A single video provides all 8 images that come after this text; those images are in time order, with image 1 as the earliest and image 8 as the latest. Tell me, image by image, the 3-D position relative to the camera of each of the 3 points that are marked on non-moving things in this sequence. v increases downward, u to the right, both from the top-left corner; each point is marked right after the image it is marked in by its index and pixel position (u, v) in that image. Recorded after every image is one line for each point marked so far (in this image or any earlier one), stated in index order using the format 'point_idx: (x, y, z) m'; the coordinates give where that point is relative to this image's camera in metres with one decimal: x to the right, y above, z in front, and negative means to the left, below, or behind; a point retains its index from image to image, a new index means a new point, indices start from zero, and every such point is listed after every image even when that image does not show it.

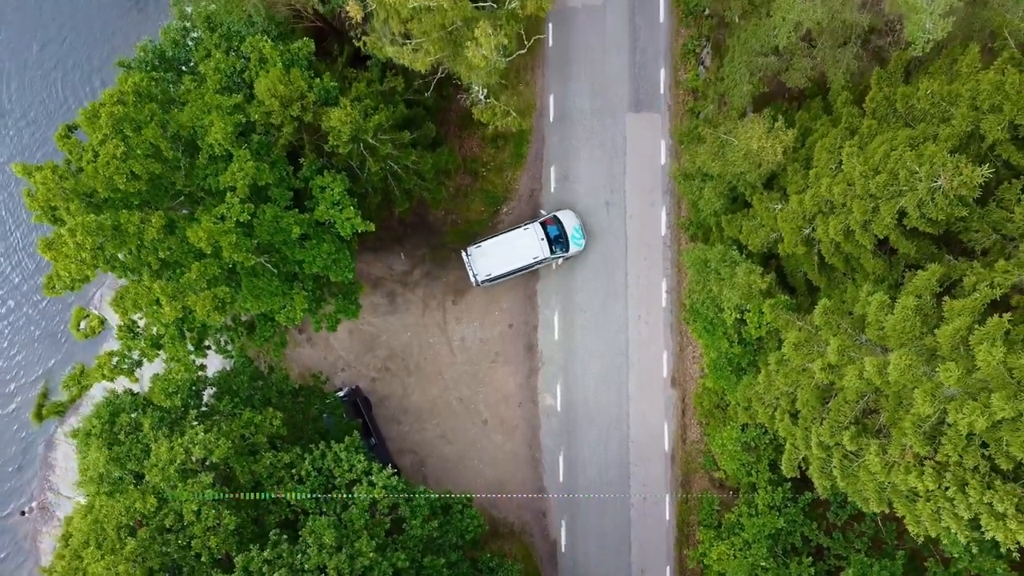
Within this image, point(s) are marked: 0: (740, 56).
0: (+6.4, +6.5, +19.3) m
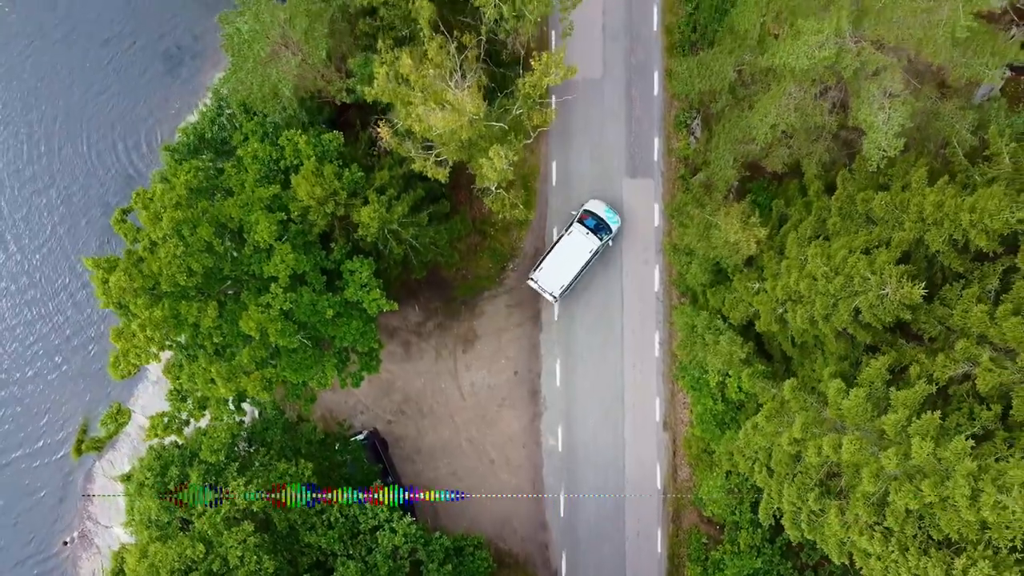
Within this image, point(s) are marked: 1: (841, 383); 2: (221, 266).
0: (+6.6, +4.6, +21.4) m
1: (+7.6, -2.2, +15.9) m
2: (-7.4, +0.5, +17.5) m
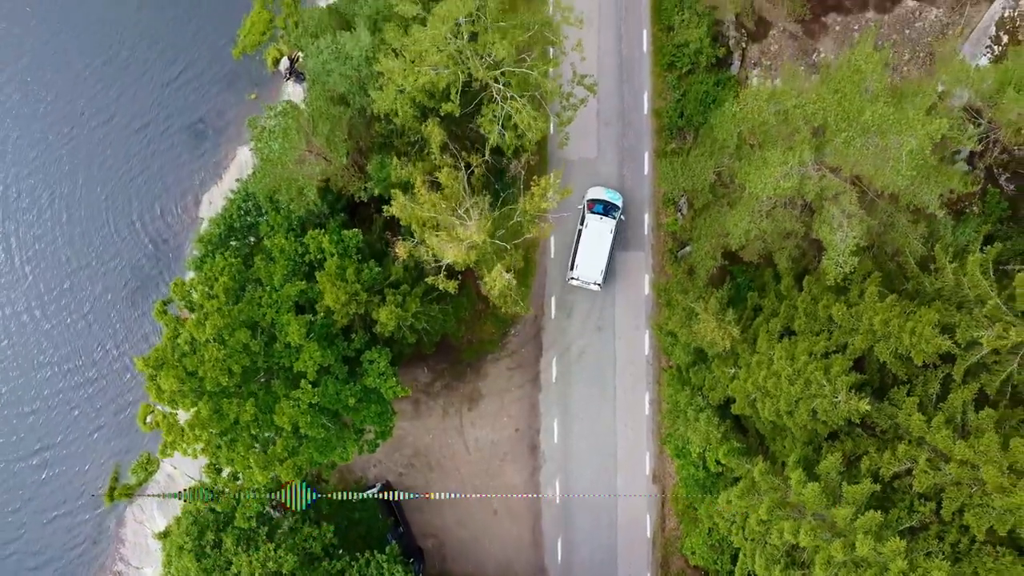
0: (+6.7, +1.9, +23.6) m
1: (+7.6, -4.9, +18.2) m
2: (-7.4, -2.2, +19.8) m
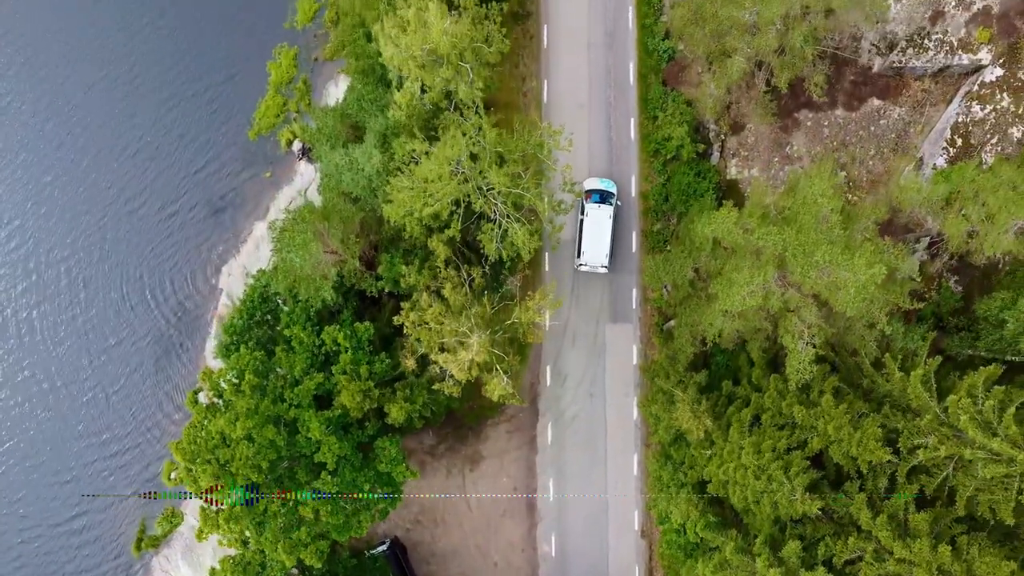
0: (+6.6, -1.3, +26.0) m
1: (+7.6, -8.1, +20.5) m
2: (-7.5, -5.4, +22.2) m
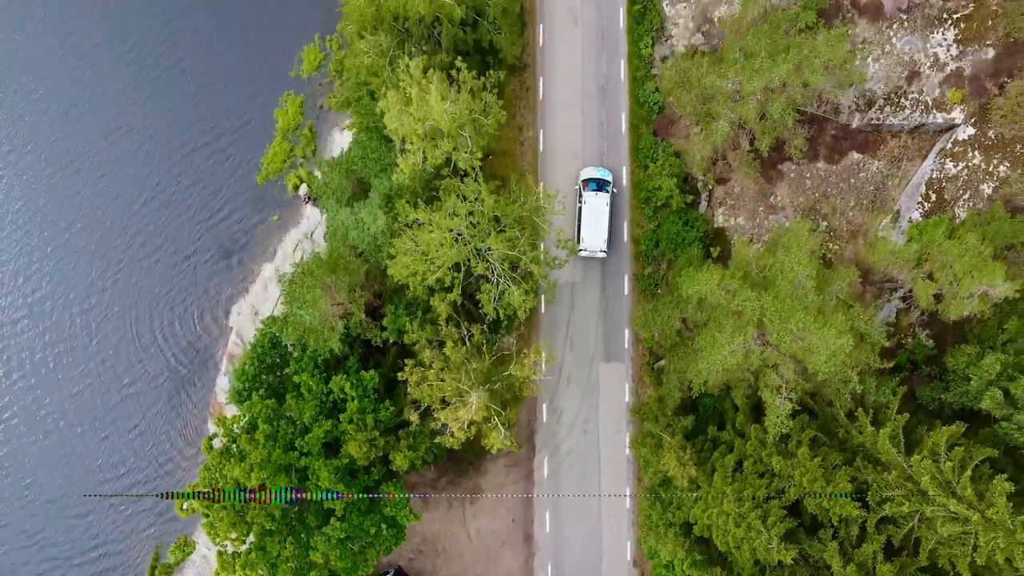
0: (+6.5, -3.2, +27.4) m
1: (+7.5, -10.0, +22.0) m
2: (-7.6, -7.4, +23.7) m
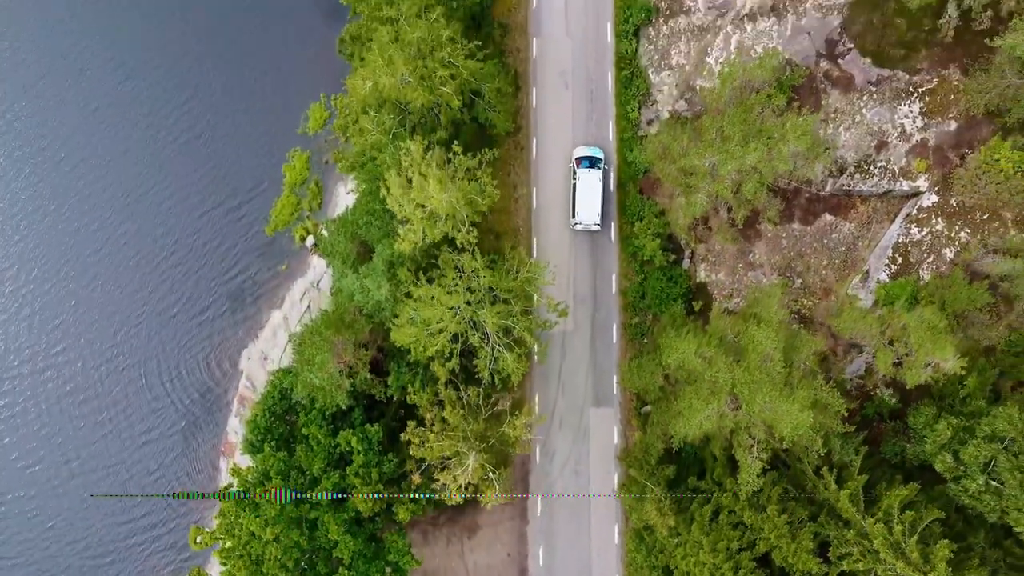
0: (+6.2, -5.7, +29.5) m
1: (+7.2, -12.5, +24.1) m
2: (-7.8, -9.9, +25.7) m
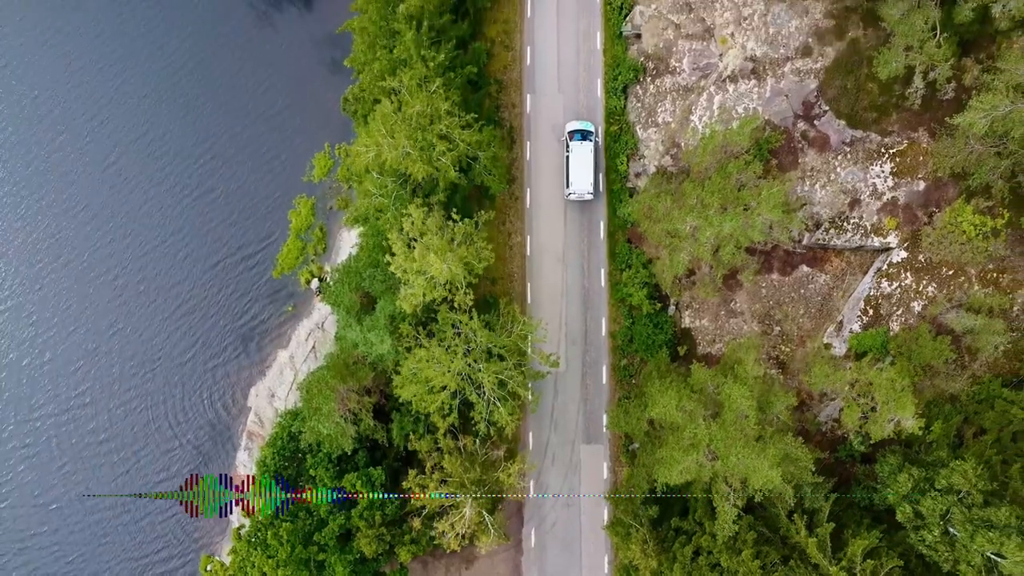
0: (+6.0, -8.0, +31.4) m
1: (+7.0, -14.8, +26.0) m
2: (-8.1, -12.2, +27.6) m
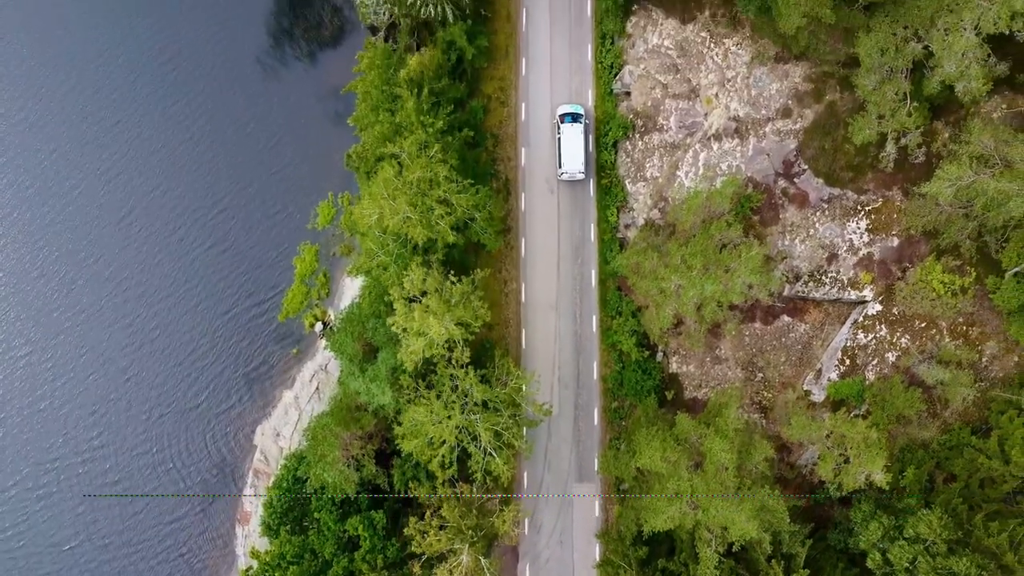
0: (+5.7, -10.4, +33.0) m
1: (+6.7, -17.2, +27.6) m
2: (-8.3, -14.6, +29.2) m
